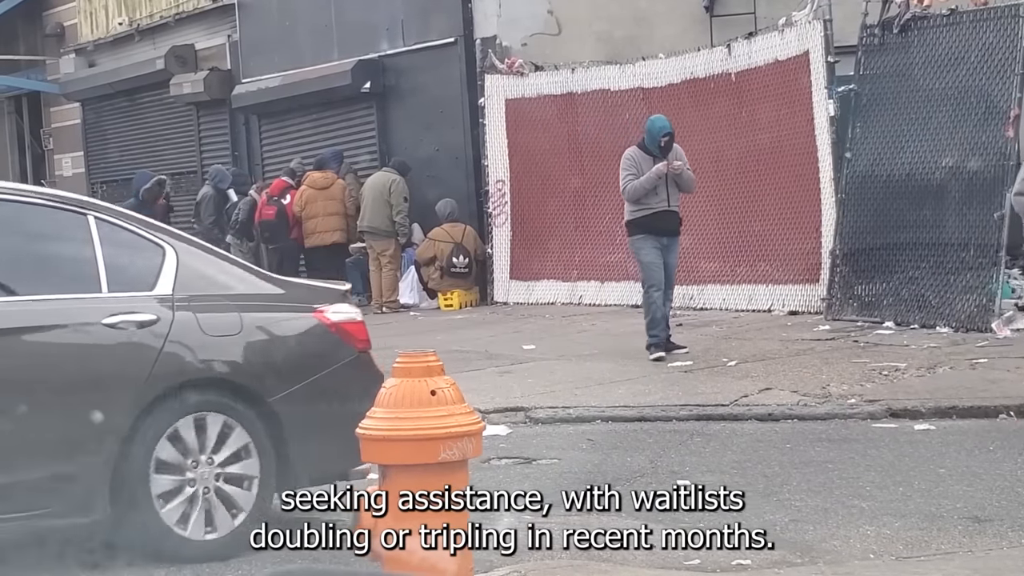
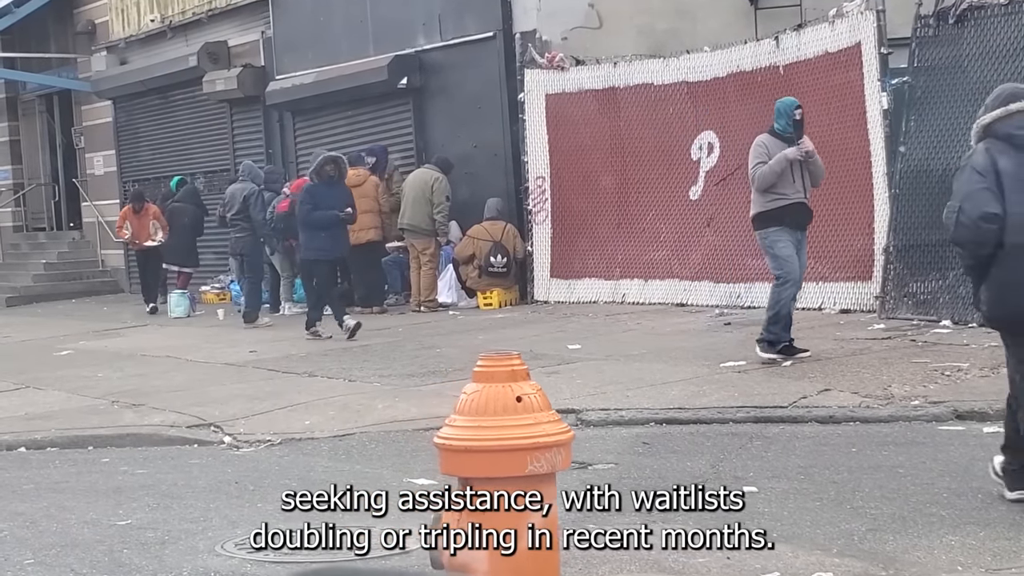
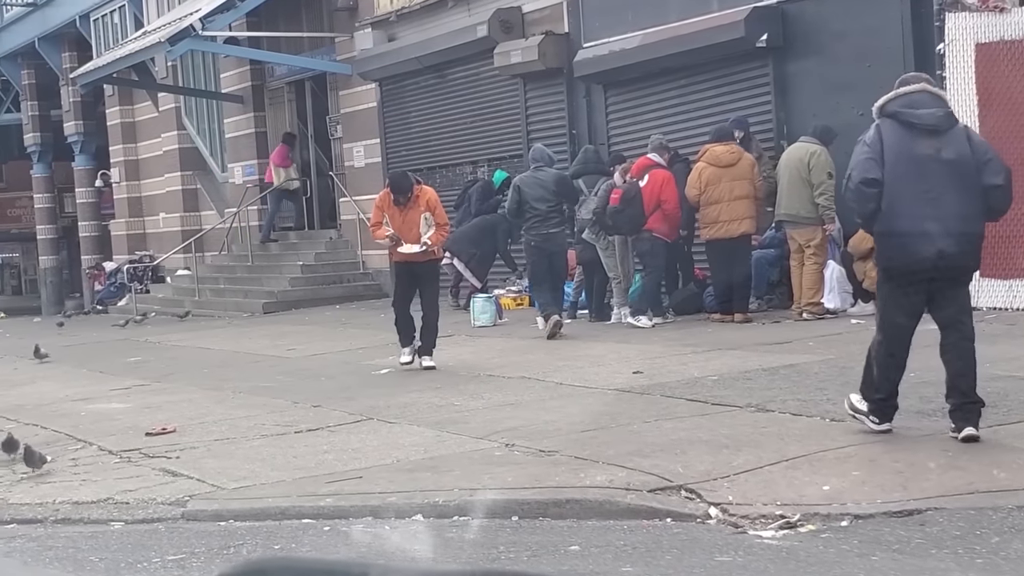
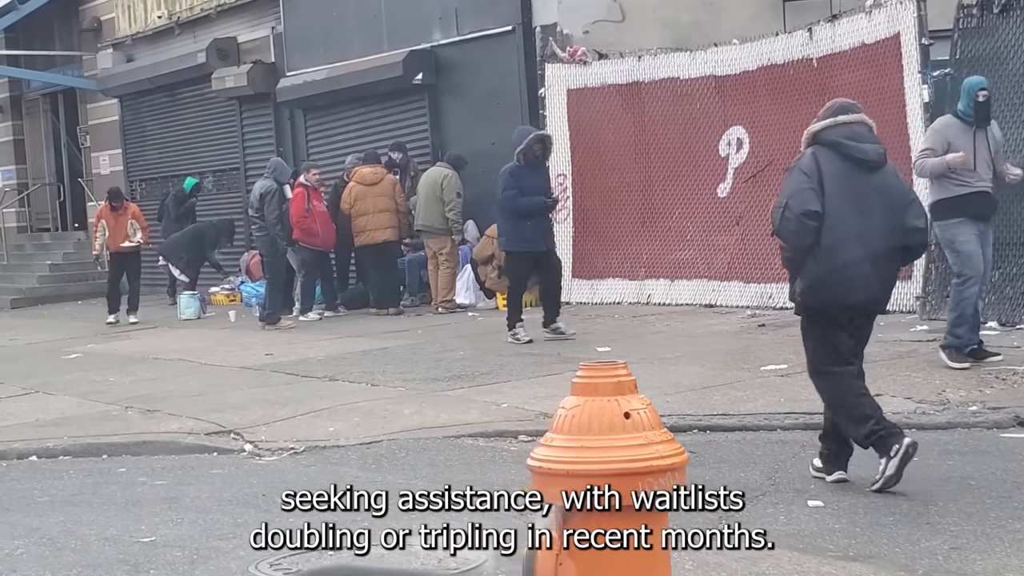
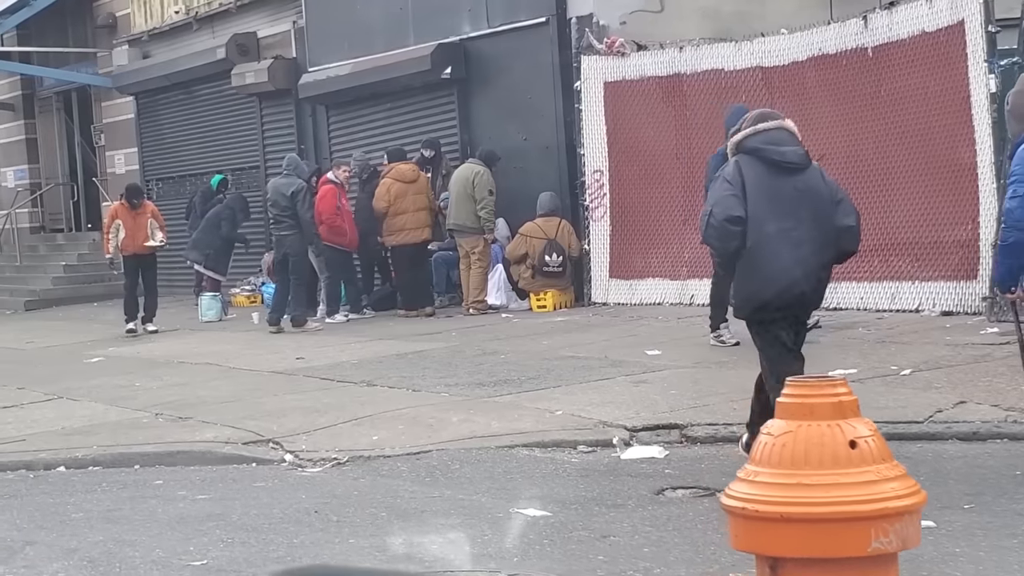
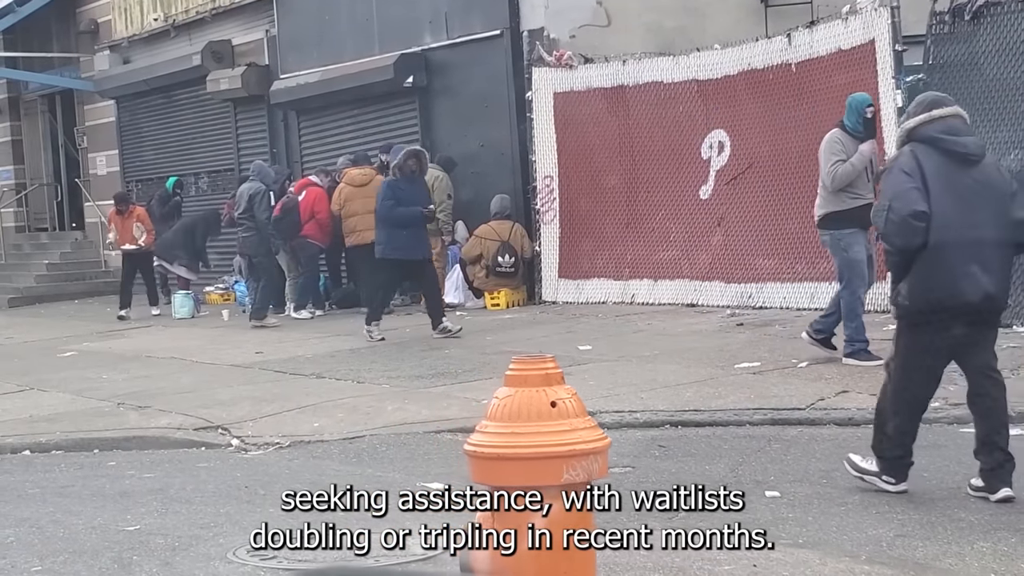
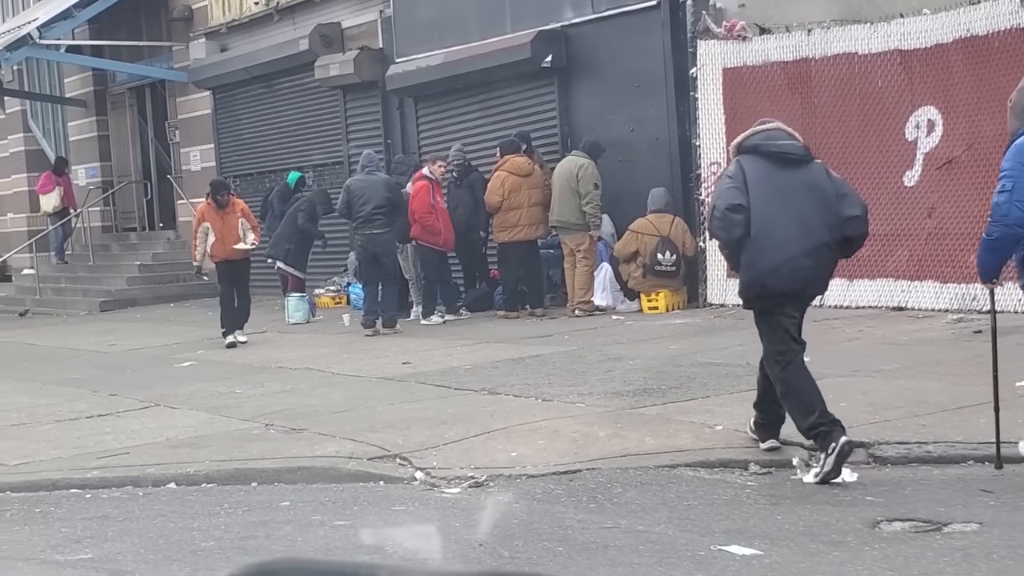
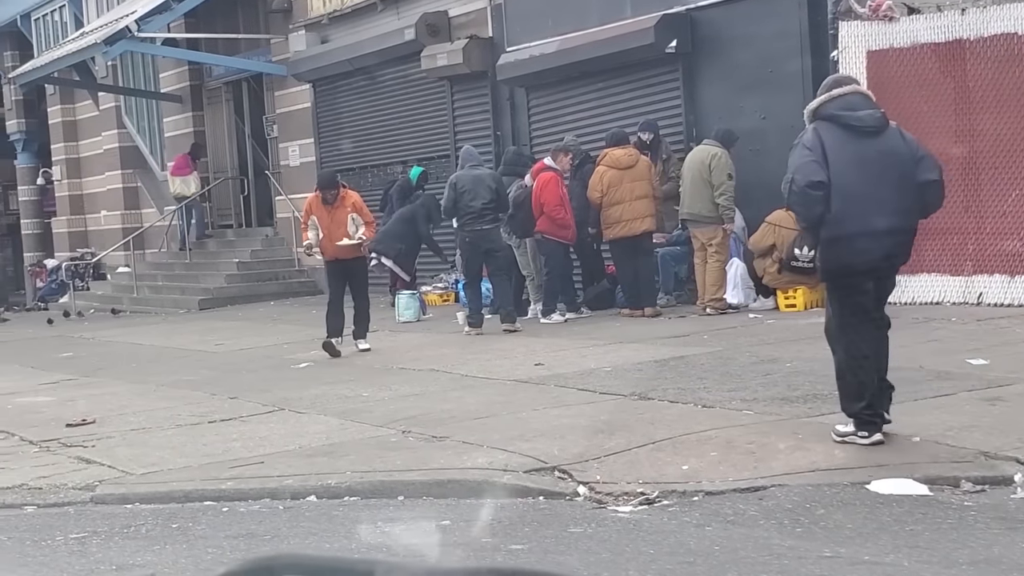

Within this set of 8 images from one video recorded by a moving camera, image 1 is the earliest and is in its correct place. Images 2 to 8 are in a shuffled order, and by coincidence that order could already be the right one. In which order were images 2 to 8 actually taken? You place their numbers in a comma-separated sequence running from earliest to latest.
2, 6, 4, 5, 7, 8, 3
